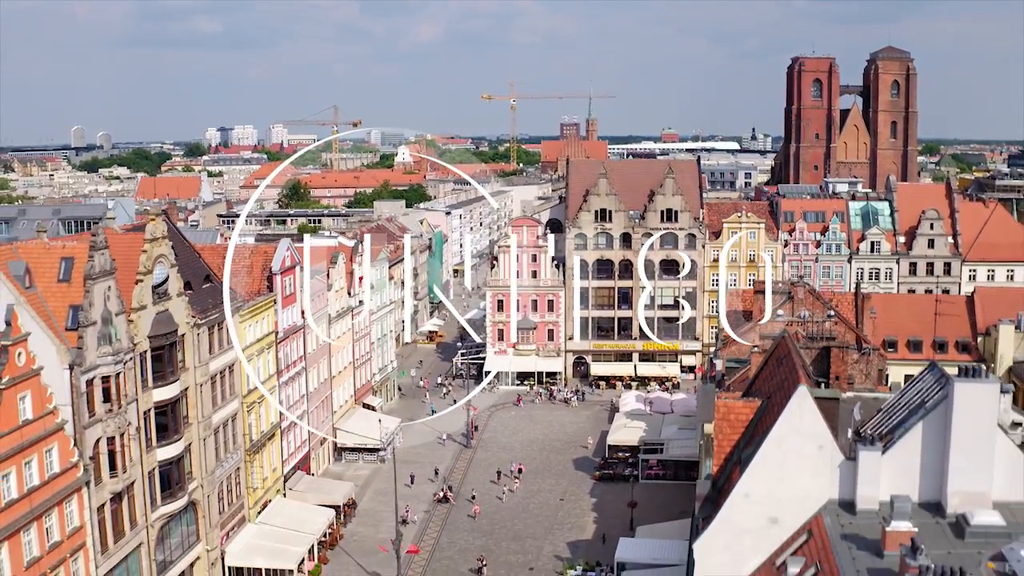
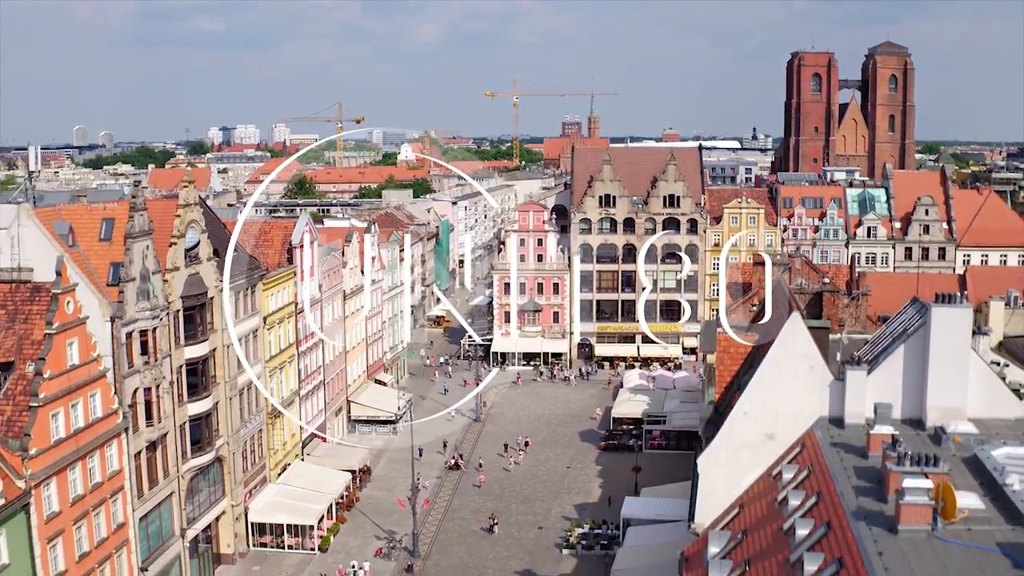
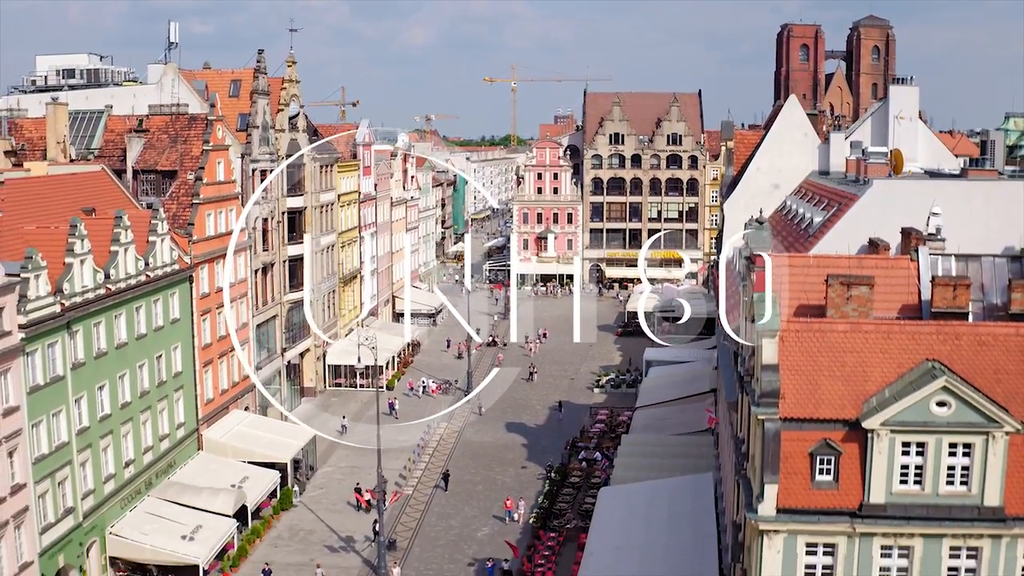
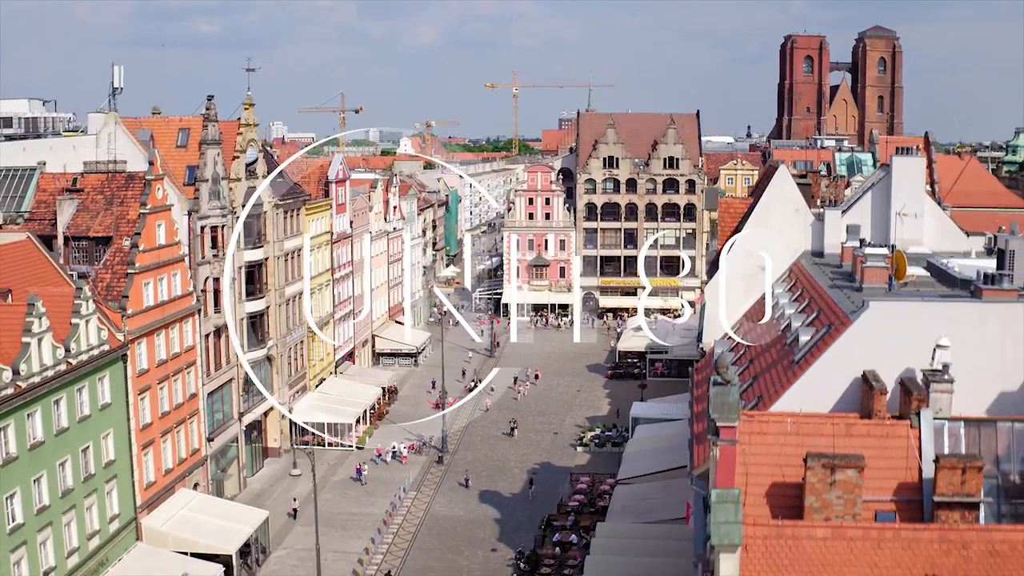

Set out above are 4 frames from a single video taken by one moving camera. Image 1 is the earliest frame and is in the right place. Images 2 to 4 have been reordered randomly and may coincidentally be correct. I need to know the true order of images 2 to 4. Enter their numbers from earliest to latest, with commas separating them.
2, 4, 3
